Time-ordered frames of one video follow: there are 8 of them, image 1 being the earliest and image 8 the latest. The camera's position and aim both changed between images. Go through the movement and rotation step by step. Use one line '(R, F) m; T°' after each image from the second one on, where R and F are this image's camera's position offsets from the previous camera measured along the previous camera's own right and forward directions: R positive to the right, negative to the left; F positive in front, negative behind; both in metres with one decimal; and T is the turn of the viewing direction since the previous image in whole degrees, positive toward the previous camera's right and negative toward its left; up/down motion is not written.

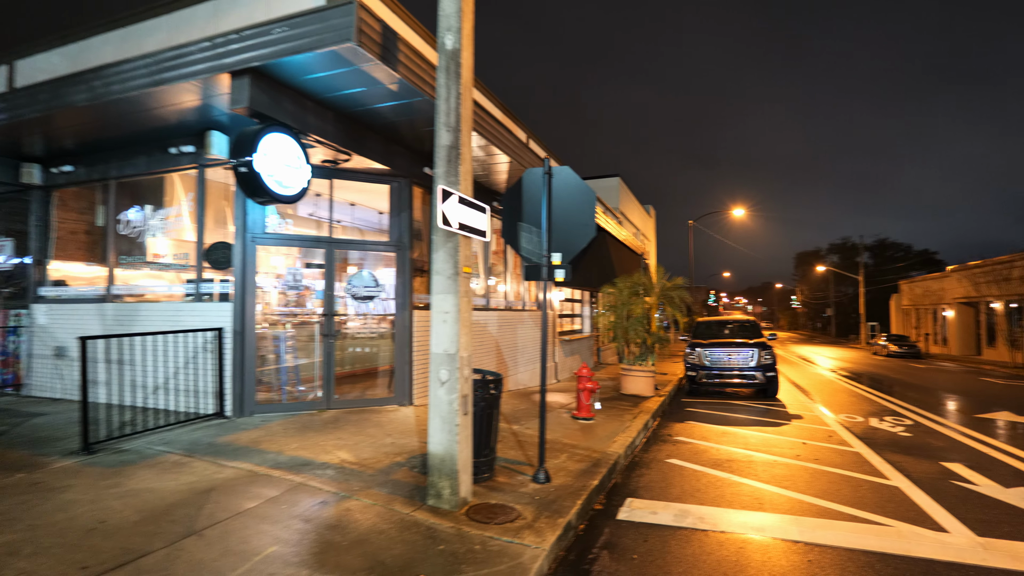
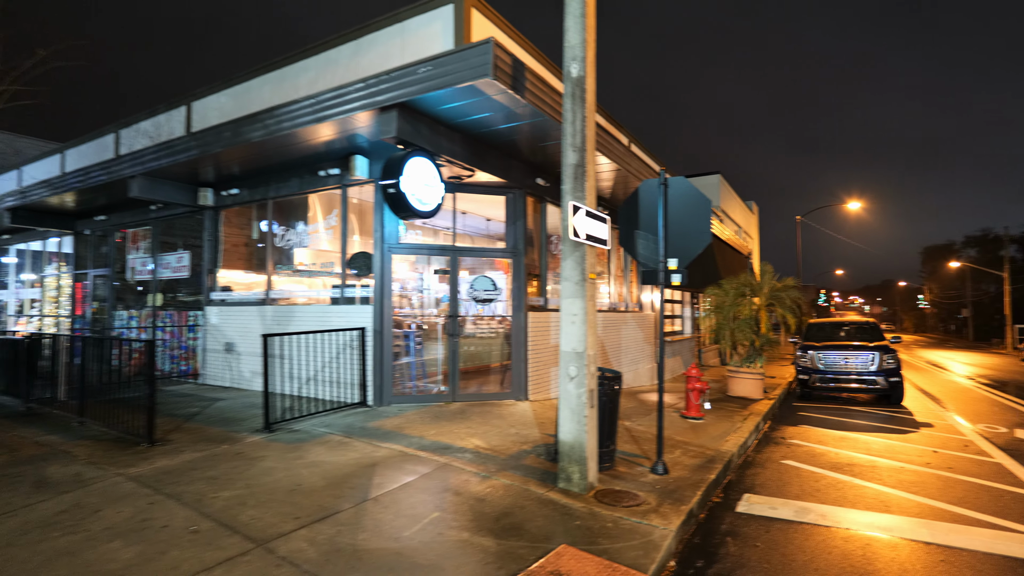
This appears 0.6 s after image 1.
(-0.3, -0.5) m; -10°
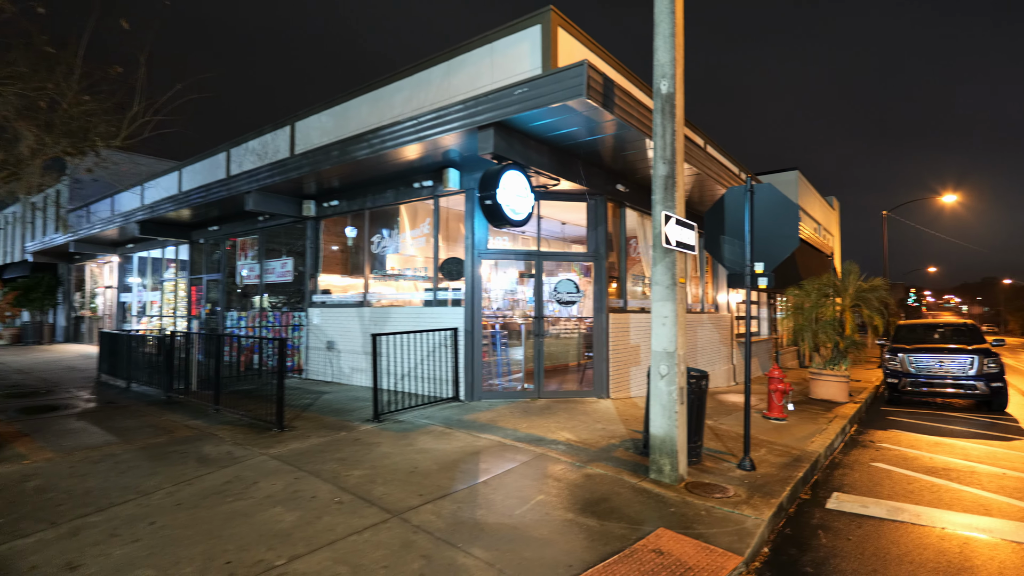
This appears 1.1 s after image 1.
(-0.3, -0.5) m; -7°
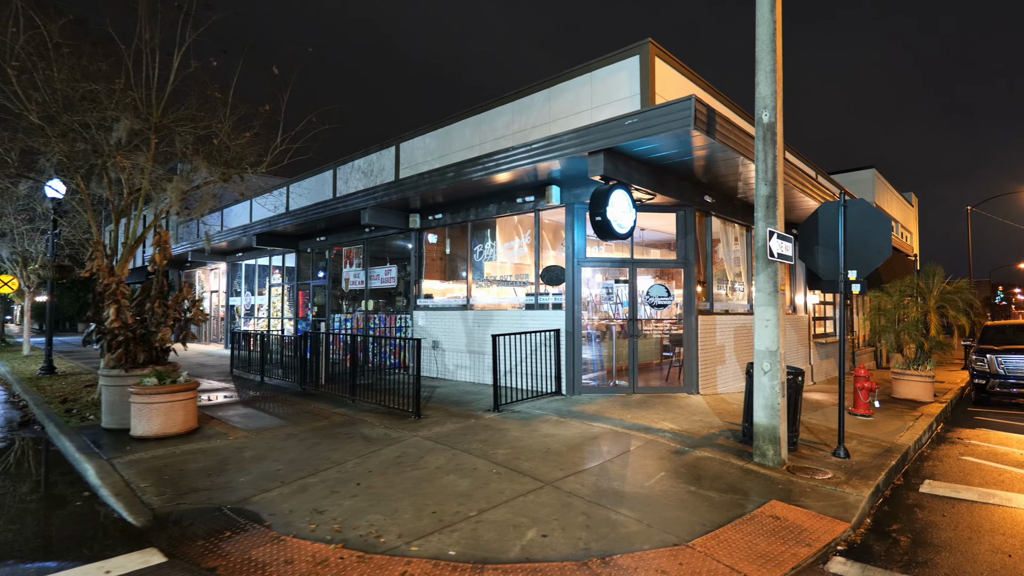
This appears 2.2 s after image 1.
(-0.7, -1.0) m; -5°
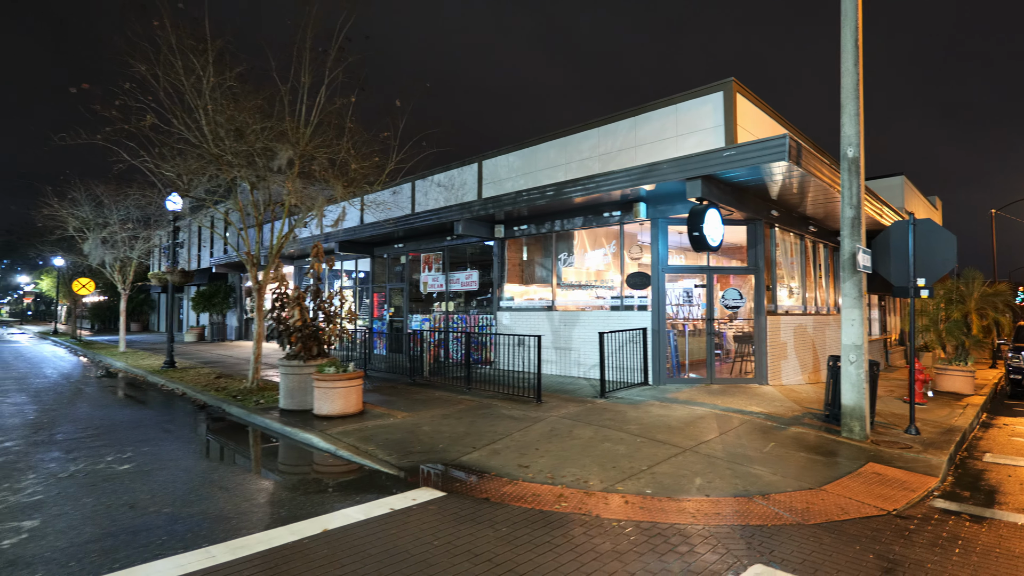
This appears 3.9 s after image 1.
(-1.7, -1.4) m; -1°
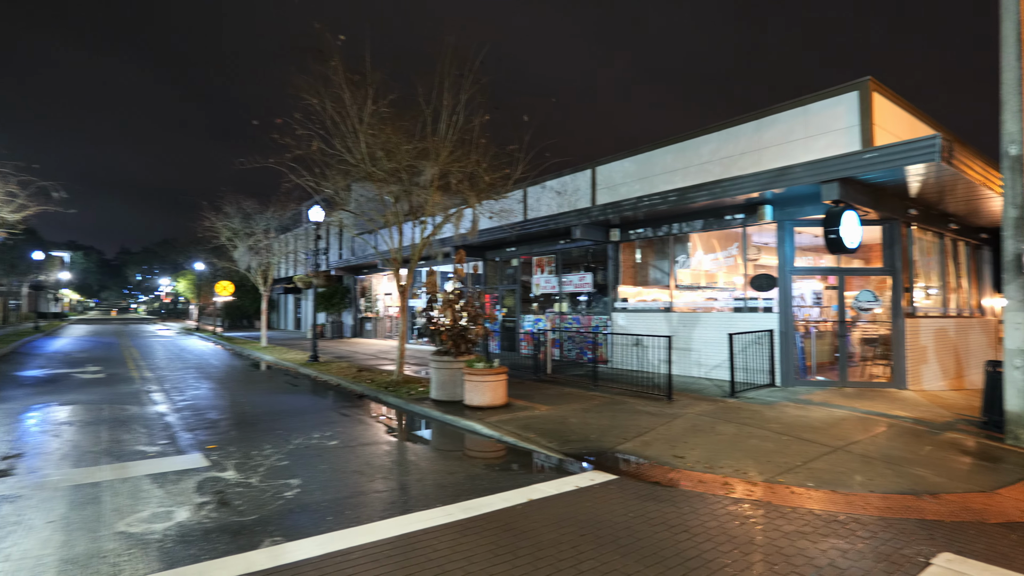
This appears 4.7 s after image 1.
(-0.9, -0.7) m; -9°
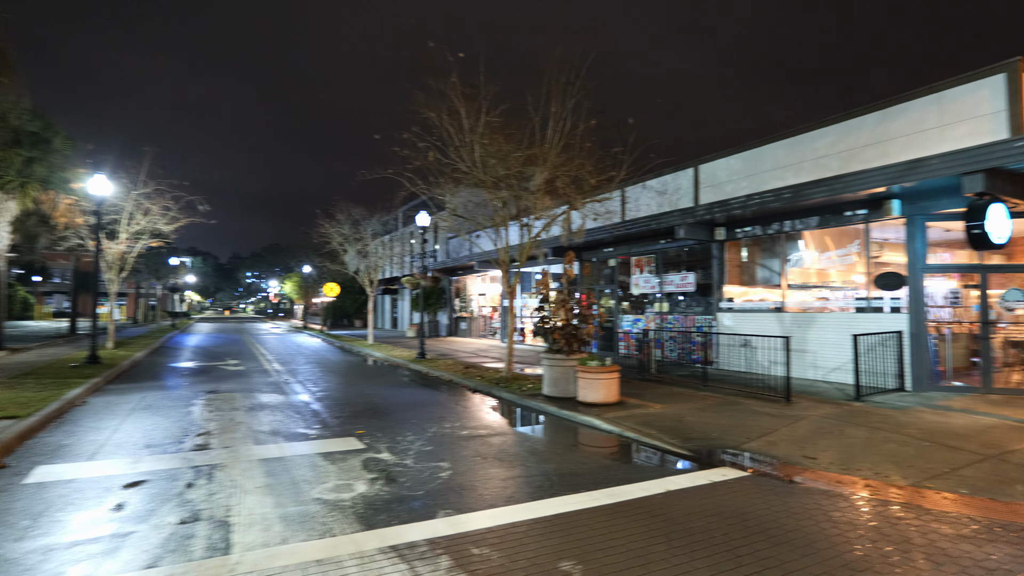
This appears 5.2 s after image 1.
(-0.5, -0.4) m; -9°
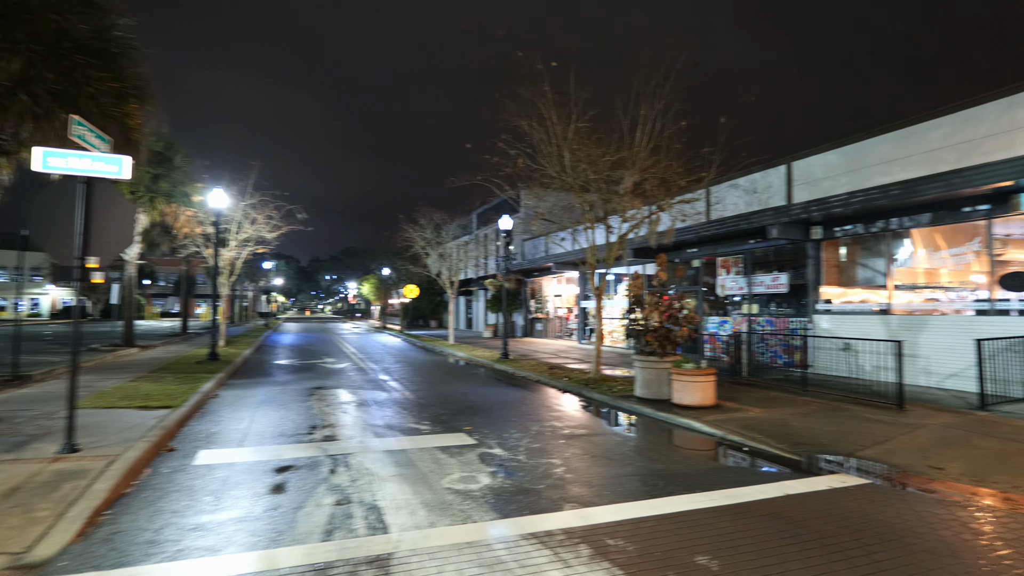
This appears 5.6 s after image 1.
(-0.5, -0.3) m; -7°
